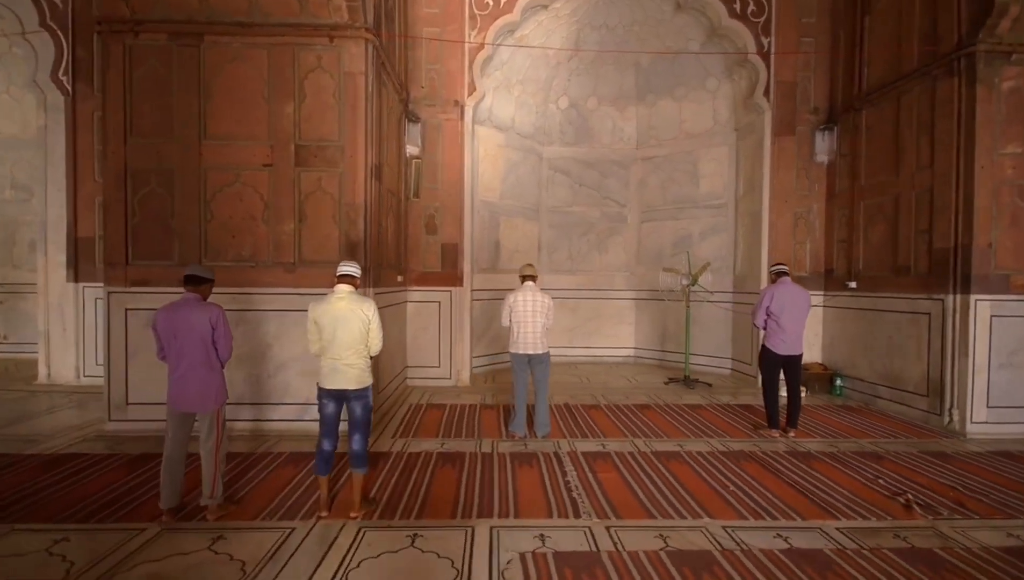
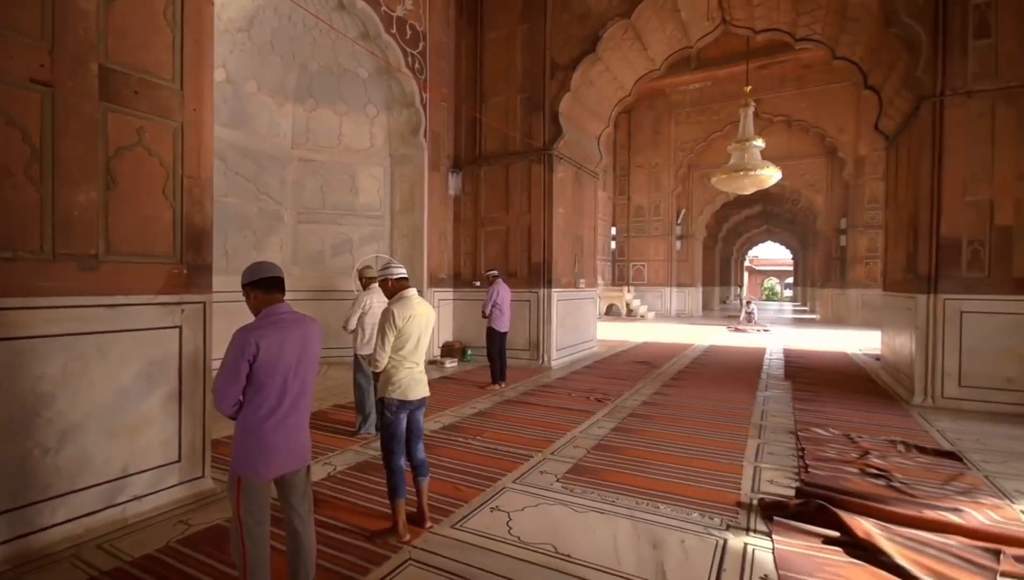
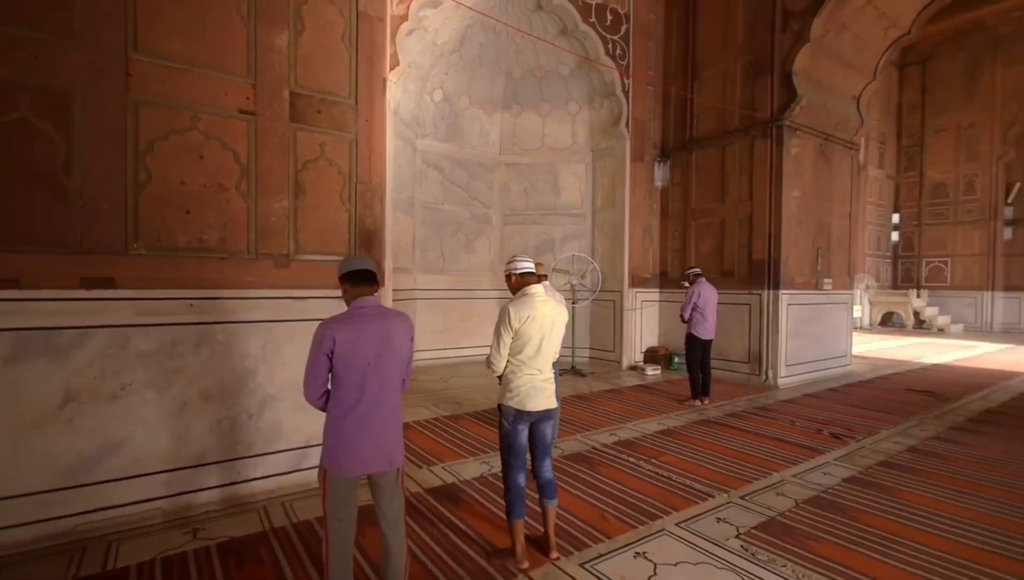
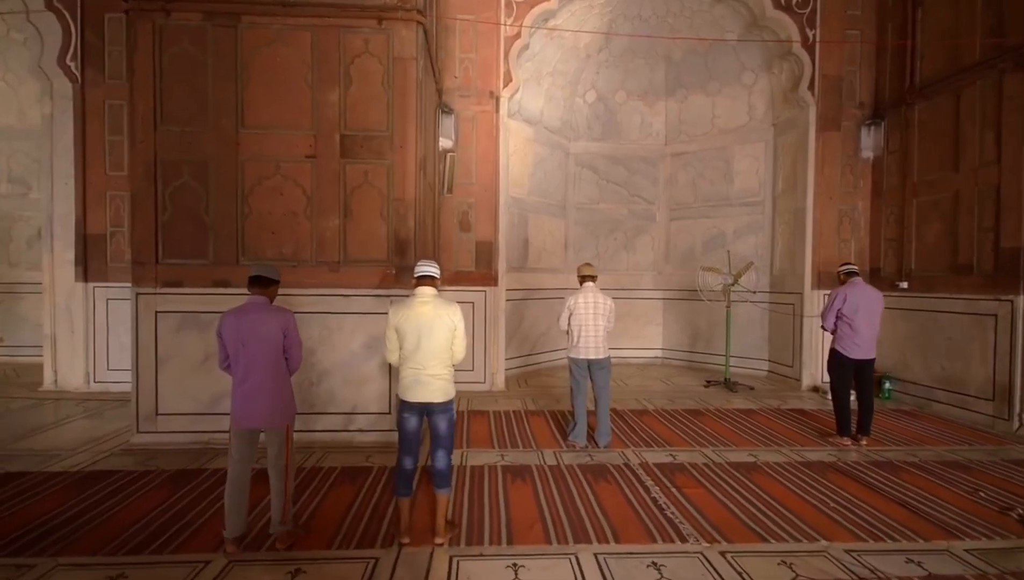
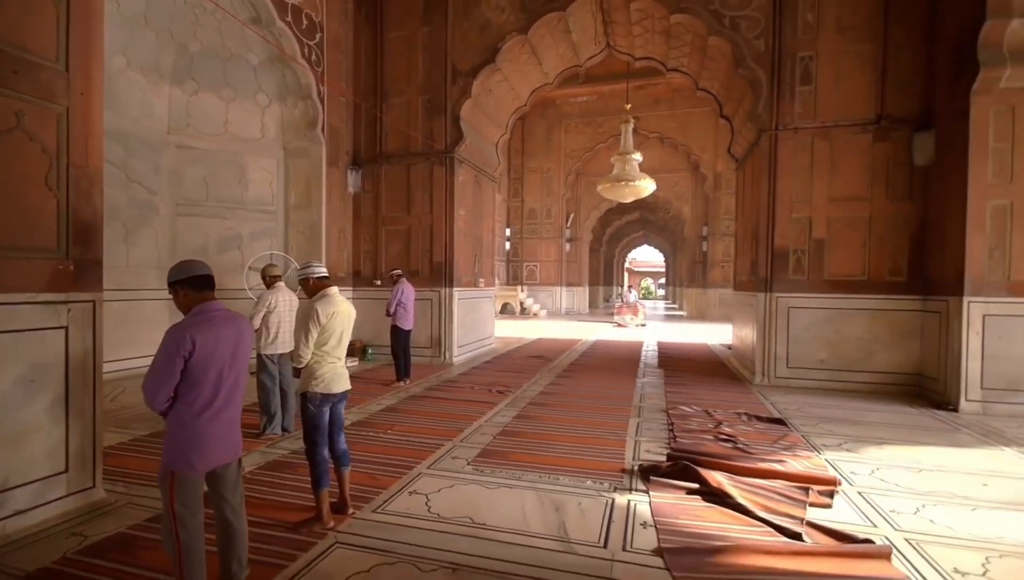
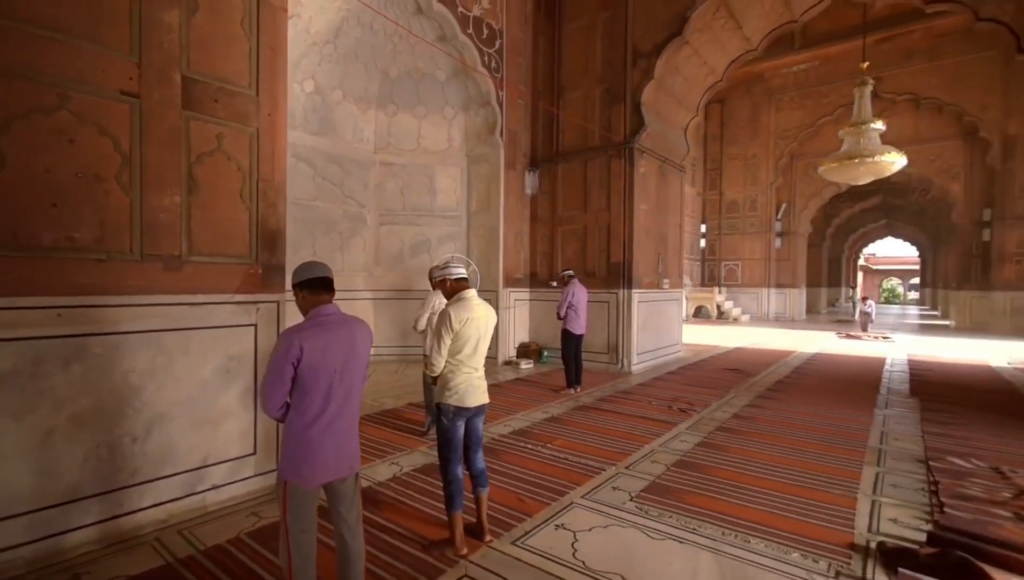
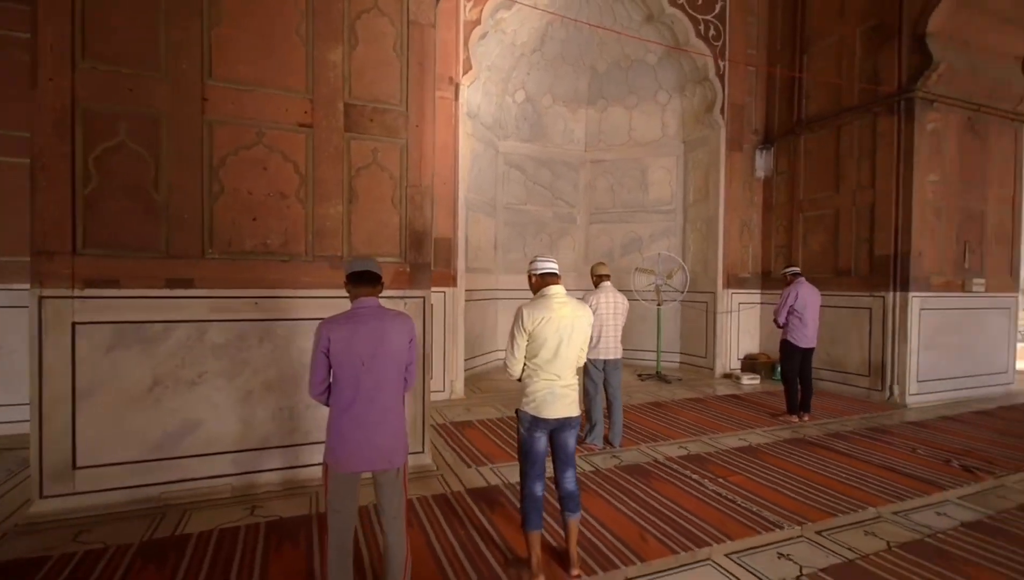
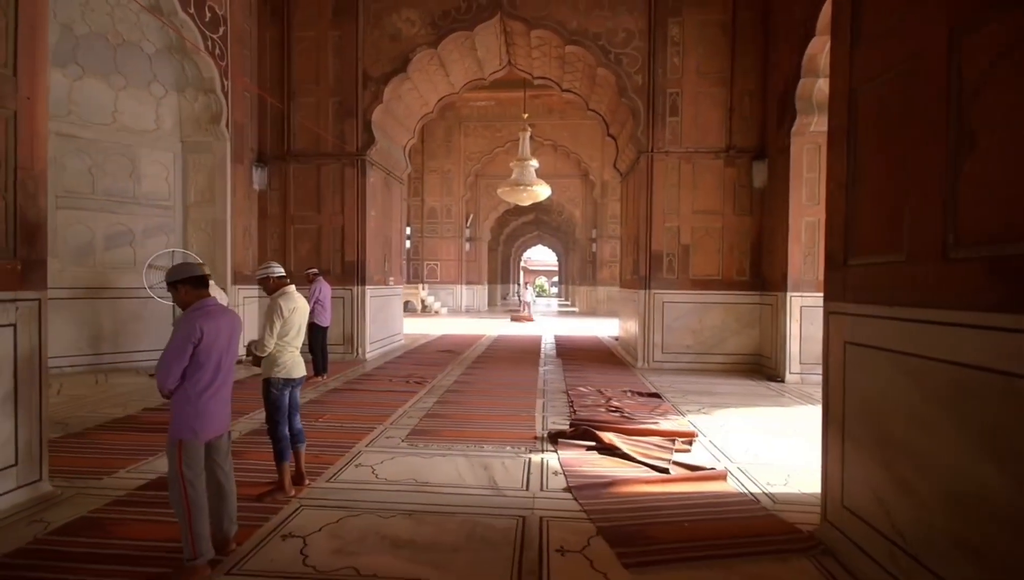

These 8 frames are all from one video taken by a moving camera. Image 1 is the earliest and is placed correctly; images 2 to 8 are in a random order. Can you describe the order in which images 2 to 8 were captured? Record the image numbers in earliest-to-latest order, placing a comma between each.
4, 7, 3, 6, 2, 5, 8
